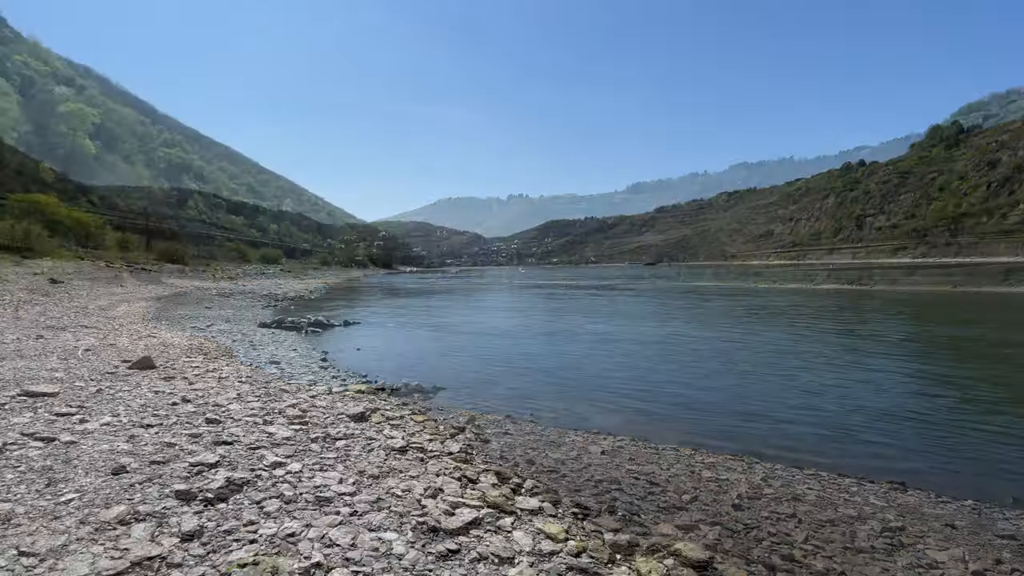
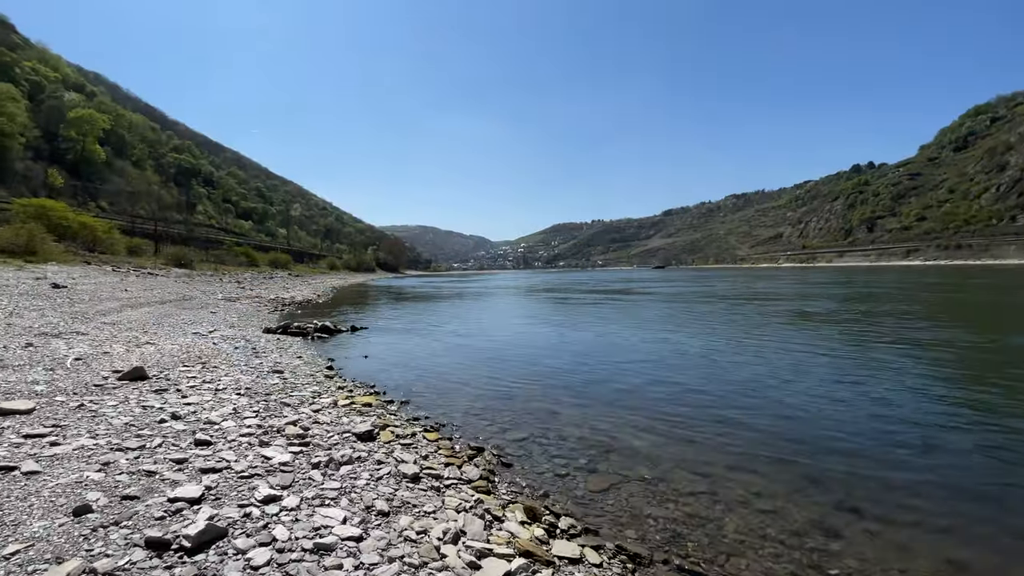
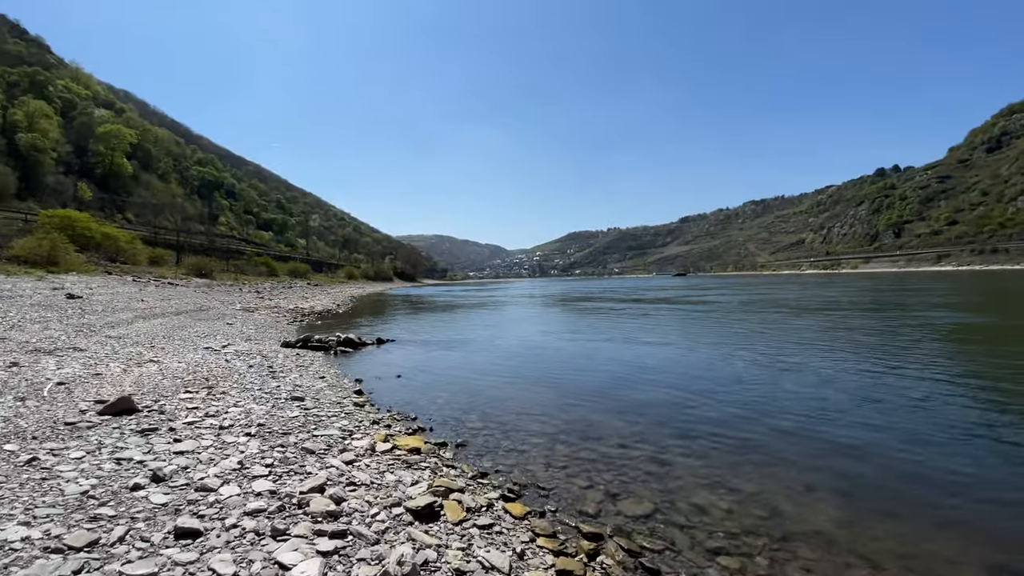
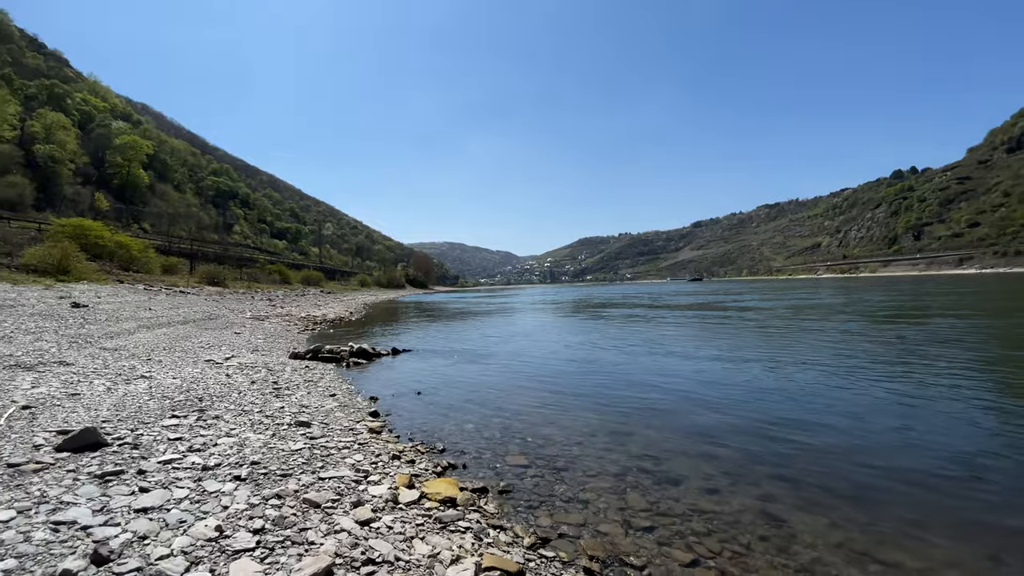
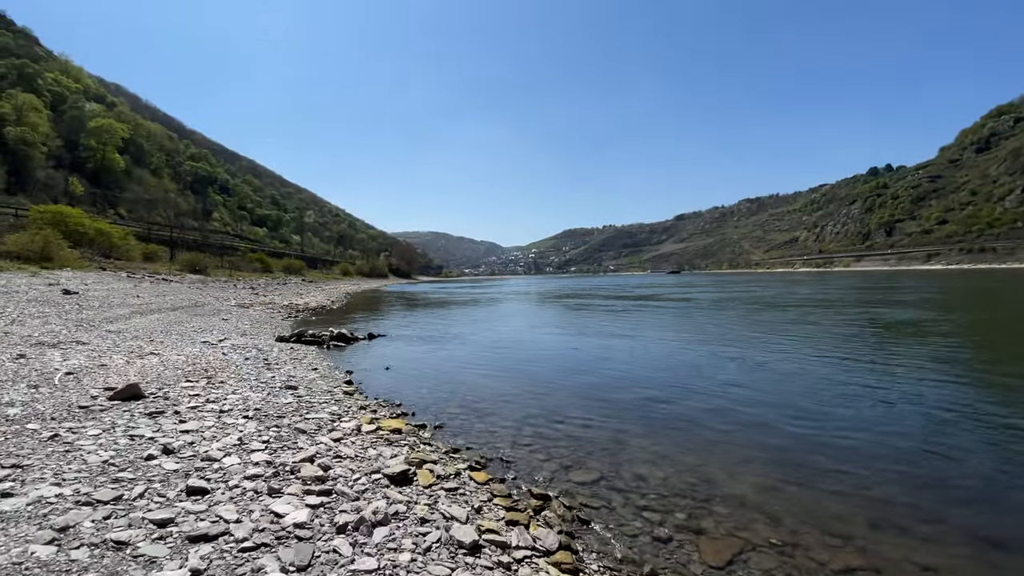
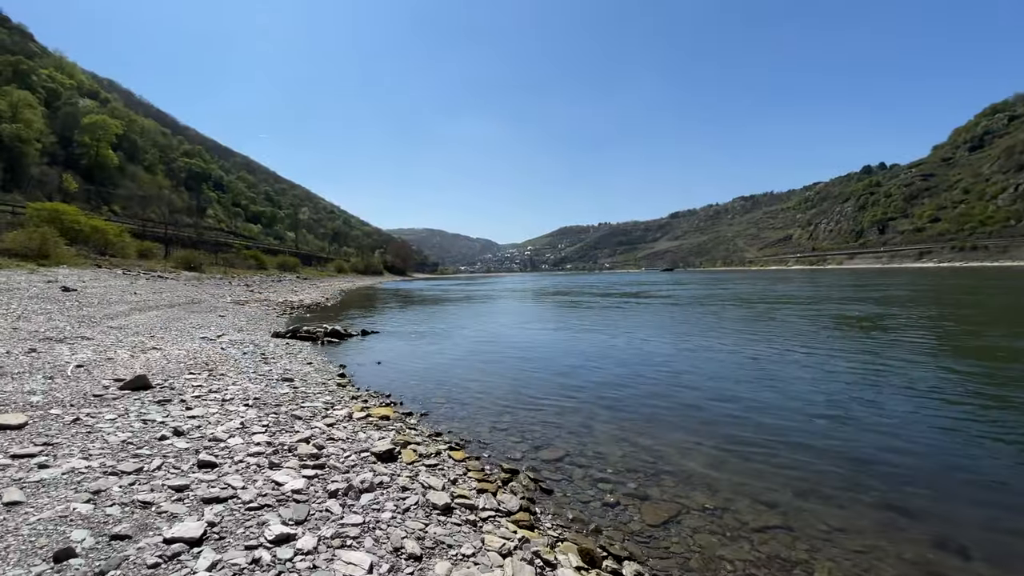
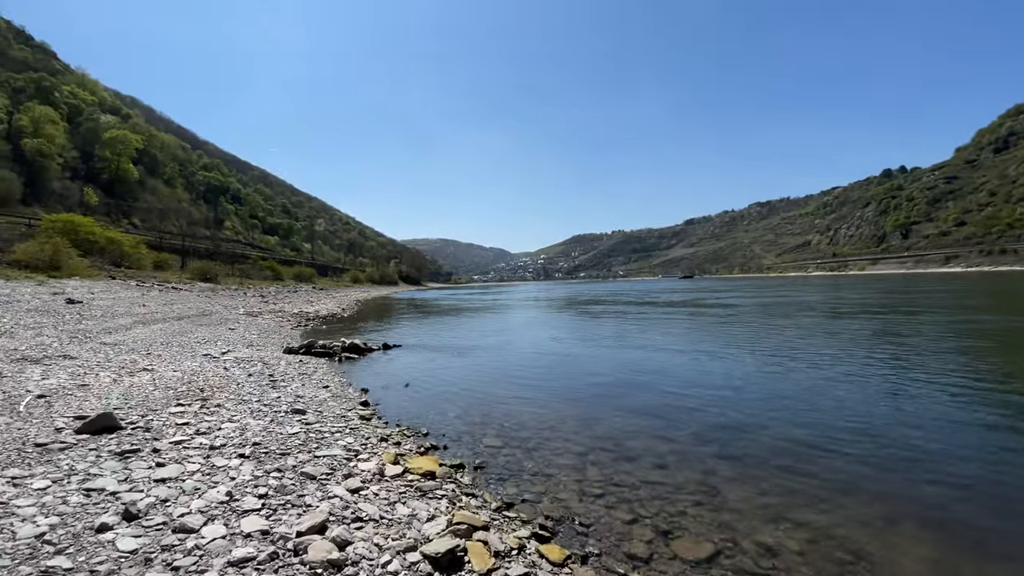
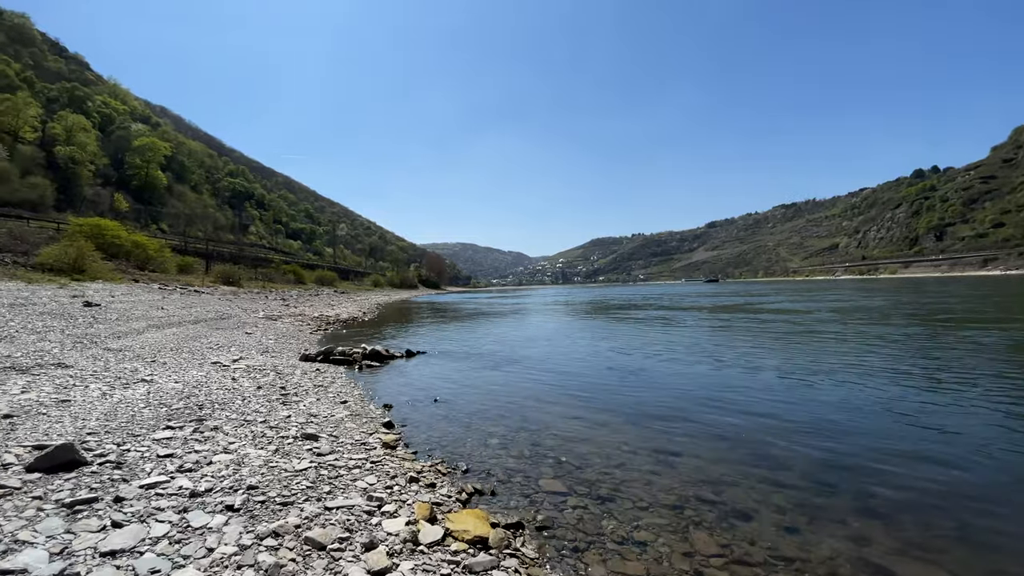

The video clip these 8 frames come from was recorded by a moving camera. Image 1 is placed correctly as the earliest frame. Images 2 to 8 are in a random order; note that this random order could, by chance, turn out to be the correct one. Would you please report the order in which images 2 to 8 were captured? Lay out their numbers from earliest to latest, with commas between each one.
2, 6, 5, 3, 7, 4, 8
